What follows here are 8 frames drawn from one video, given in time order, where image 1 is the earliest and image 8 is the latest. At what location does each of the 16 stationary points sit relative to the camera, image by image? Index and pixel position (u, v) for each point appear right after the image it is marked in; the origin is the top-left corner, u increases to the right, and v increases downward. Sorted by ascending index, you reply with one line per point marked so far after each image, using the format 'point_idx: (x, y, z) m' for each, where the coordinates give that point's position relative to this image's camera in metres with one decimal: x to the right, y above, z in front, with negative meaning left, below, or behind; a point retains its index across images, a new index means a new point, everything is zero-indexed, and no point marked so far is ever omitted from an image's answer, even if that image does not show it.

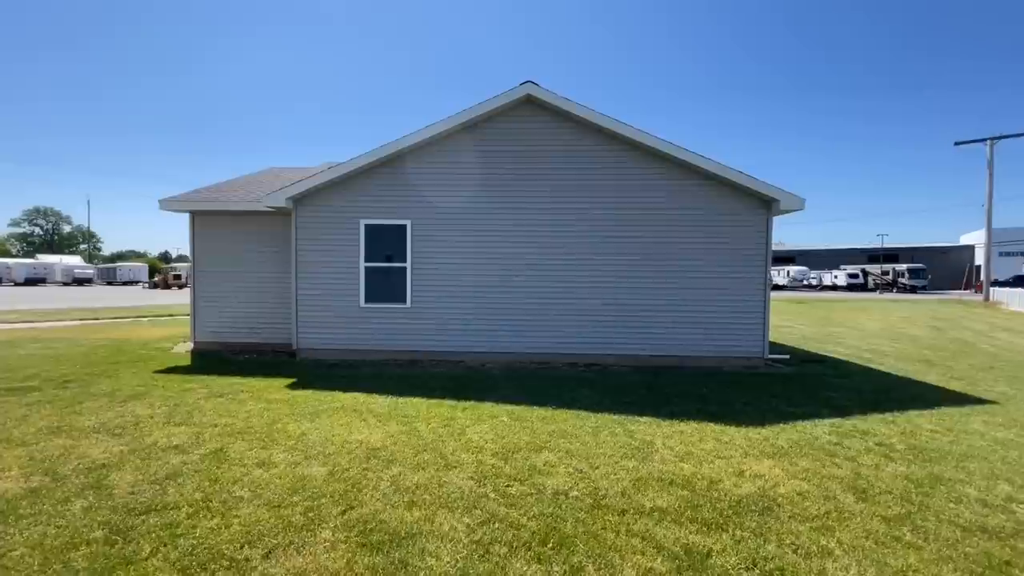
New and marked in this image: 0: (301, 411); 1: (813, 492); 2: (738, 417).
0: (-2.5, -1.5, +5.1) m
1: (+2.3, -1.6, +3.3) m
2: (+2.7, -1.5, +5.1) m
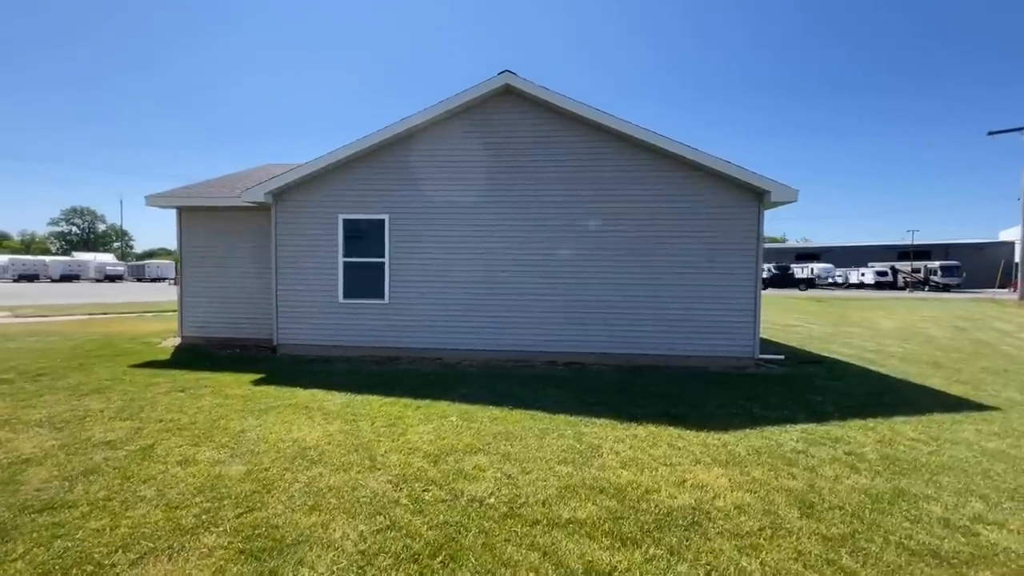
0: (-3.1, -1.4, +5.0) m
1: (+1.7, -1.5, +3.0) m
2: (+2.1, -1.5, +4.8) m
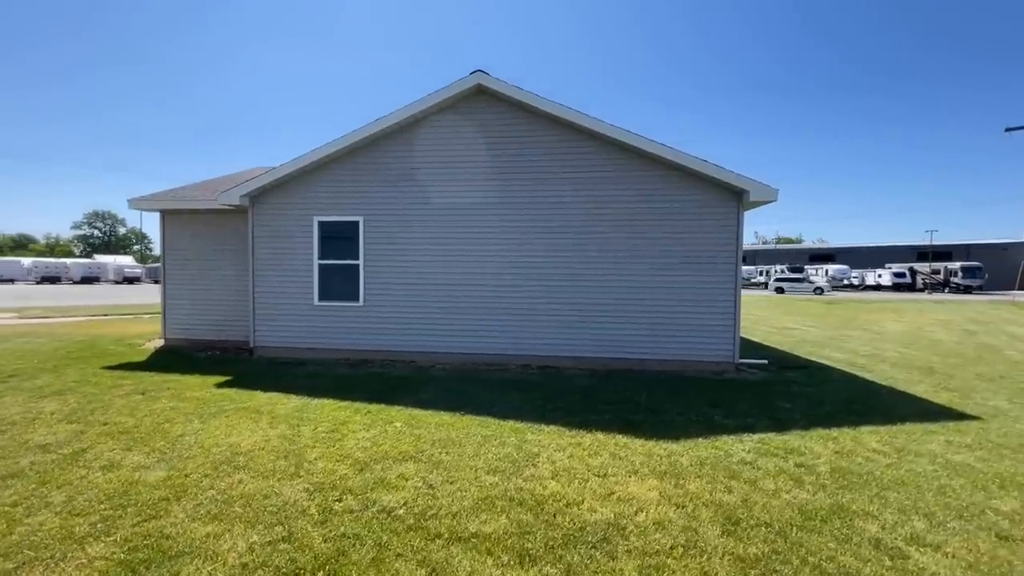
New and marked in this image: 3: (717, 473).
0: (-3.6, -1.4, +5.0) m
1: (+1.1, -1.6, +2.9) m
2: (+1.6, -1.5, +4.7) m
3: (+1.7, -1.5, +3.6) m
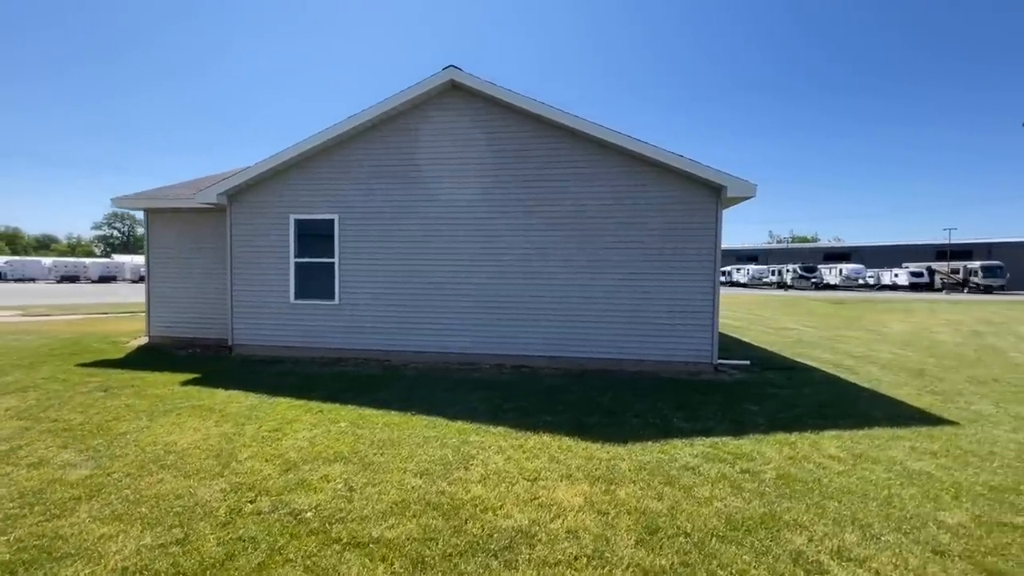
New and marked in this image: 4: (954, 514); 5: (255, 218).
0: (-4.2, -1.4, +5.0) m
1: (+0.5, -1.5, +2.8) m
2: (+1.0, -1.5, +4.5) m
3: (+1.1, -1.5, +3.4) m
4: (+3.1, -1.6, +3.0) m
5: (-5.0, +1.4, +8.4) m
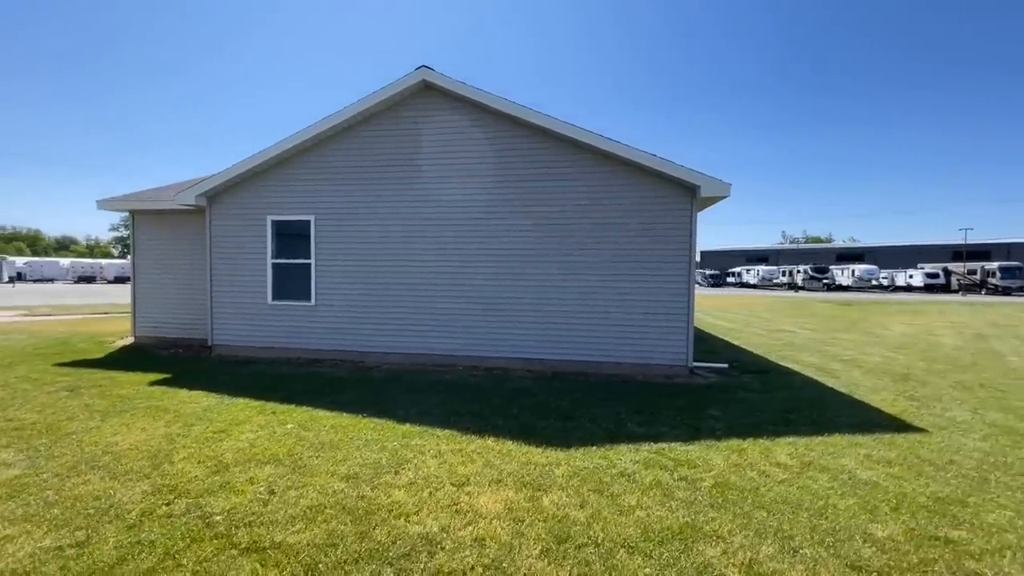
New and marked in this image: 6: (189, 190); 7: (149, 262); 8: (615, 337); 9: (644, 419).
0: (-4.7, -1.4, +5.0) m
1: (-0.1, -1.6, +2.7) m
2: (+0.5, -1.5, +4.4) m
3: (+0.6, -1.5, +3.4) m
4: (+2.5, -1.6, +2.9) m
5: (-5.4, +1.4, +8.5) m
6: (-6.2, +1.9, +8.3) m
7: (-7.8, +0.6, +9.3) m
8: (+1.8, -0.9, +7.6) m
9: (+1.5, -1.5, +4.9) m
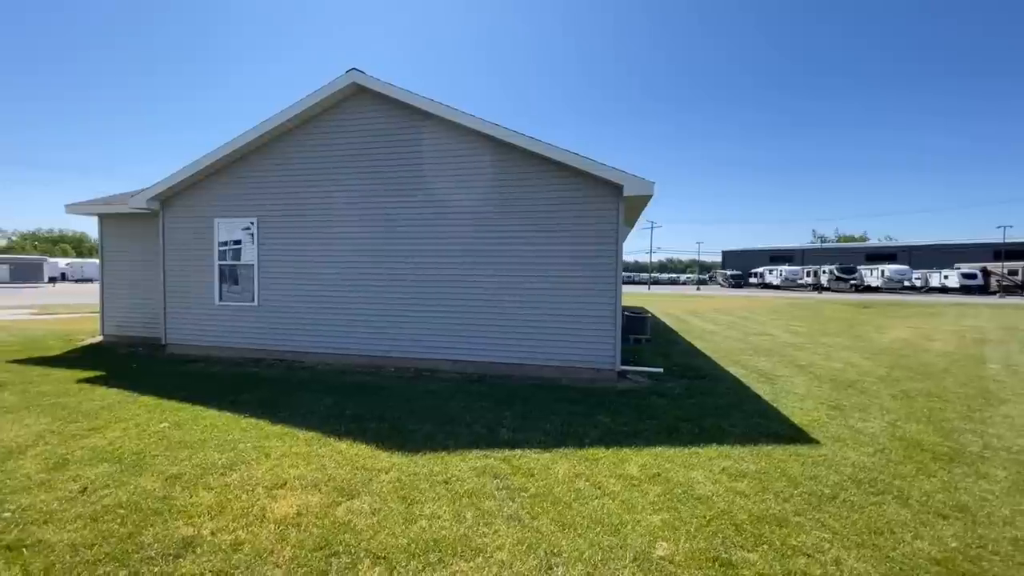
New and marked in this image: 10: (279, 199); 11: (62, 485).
0: (-6.0, -1.4, +5.2) m
1: (-1.6, -1.6, +2.7) m
2: (-0.9, -1.5, +4.4) m
3: (-0.9, -1.6, +3.3) m
4: (+1.0, -1.6, +2.7) m
5: (-6.6, +1.3, +8.7) m
6: (-7.4, +1.9, +8.6) m
7: (-8.9, +0.6, +9.7) m
8: (+0.6, -0.9, +7.4) m
9: (+0.1, -1.5, +4.8) m
10: (-4.5, +1.8, +8.4) m
11: (-3.5, -1.5, +3.3) m
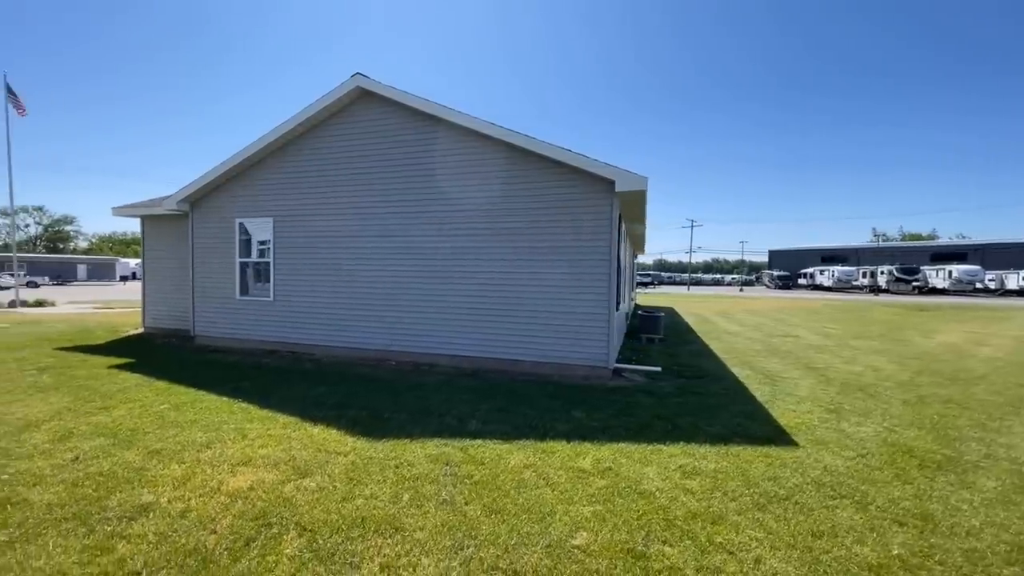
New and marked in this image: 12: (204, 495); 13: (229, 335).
0: (-6.3, -1.3, +5.8) m
1: (-2.1, -1.5, +2.9) m
2: (-1.3, -1.5, +4.5) m
3: (-1.3, -1.5, +3.5) m
4: (+0.5, -1.6, +2.7) m
5: (-6.5, +1.4, +9.4) m
6: (-7.3, +2.0, +9.3) m
7: (-8.7, +0.7, +10.6) m
8: (+0.5, -0.8, +7.5) m
9: (-0.2, -1.4, +4.9) m
10: (-4.4, +1.8, +8.9) m
11: (-3.9, -1.4, +3.7) m
12: (-2.2, -1.5, +3.1) m
13: (-6.1, -1.0, +9.3) m
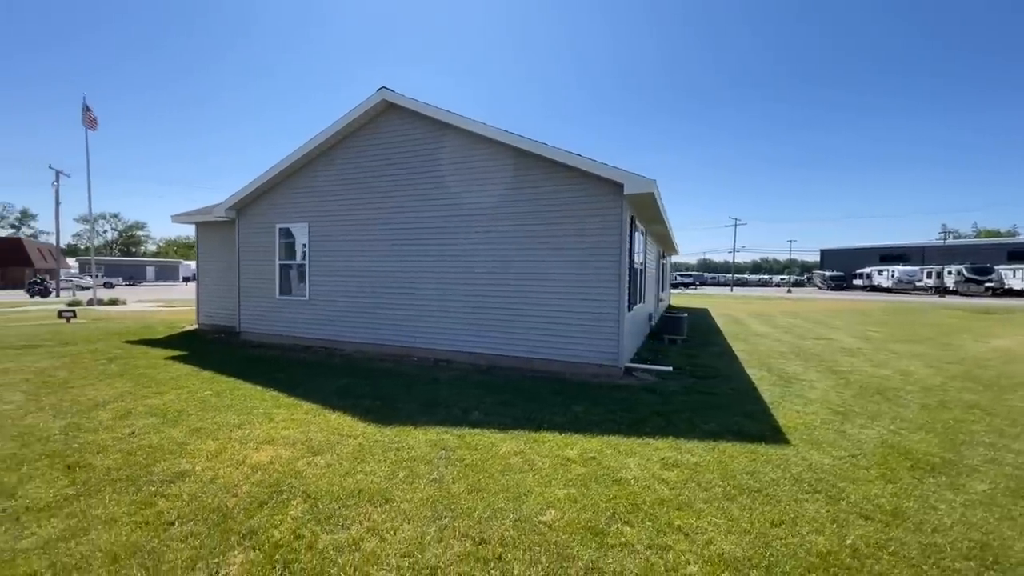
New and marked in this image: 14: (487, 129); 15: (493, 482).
0: (-6.2, -1.3, +6.7) m
1: (-2.2, -1.5, +3.4) m
2: (-1.3, -1.5, +4.9) m
3: (-1.4, -1.5, +3.9) m
4: (+0.3, -1.6, +3.0) m
5: (-6.1, +1.4, +10.2) m
6: (-6.9, +2.0, +10.3) m
7: (-8.2, +0.7, +11.6) m
8: (+0.8, -0.8, +7.7) m
9: (-0.1, -1.4, +5.2) m
10: (-4.0, +1.8, +9.5) m
11: (-4.0, -1.4, +4.4) m
12: (-2.3, -1.5, +3.6) m
13: (-5.7, -1.0, +10.2) m
14: (-0.4, +2.9, +7.8) m
15: (-0.1, -1.5, +3.4) m
